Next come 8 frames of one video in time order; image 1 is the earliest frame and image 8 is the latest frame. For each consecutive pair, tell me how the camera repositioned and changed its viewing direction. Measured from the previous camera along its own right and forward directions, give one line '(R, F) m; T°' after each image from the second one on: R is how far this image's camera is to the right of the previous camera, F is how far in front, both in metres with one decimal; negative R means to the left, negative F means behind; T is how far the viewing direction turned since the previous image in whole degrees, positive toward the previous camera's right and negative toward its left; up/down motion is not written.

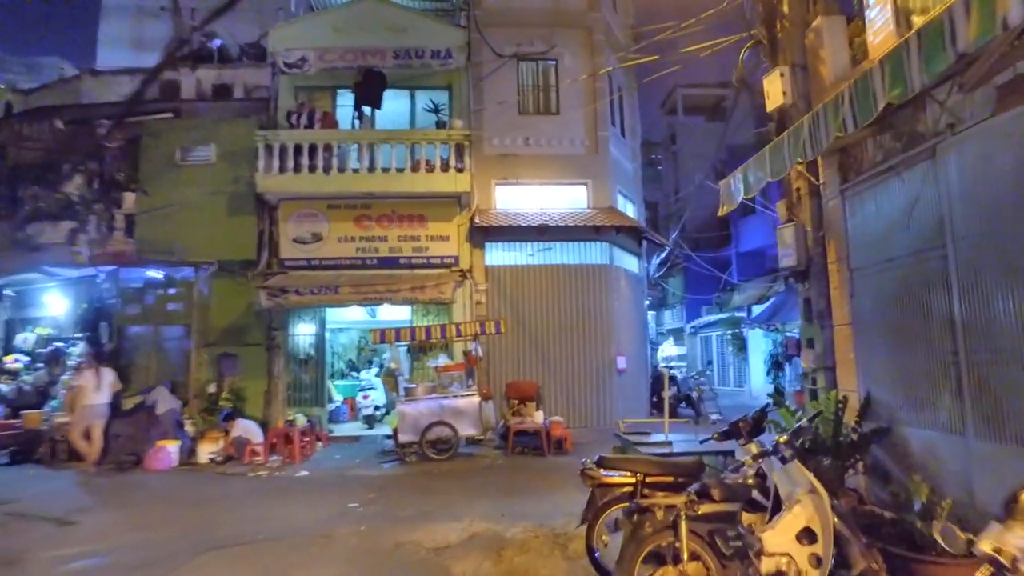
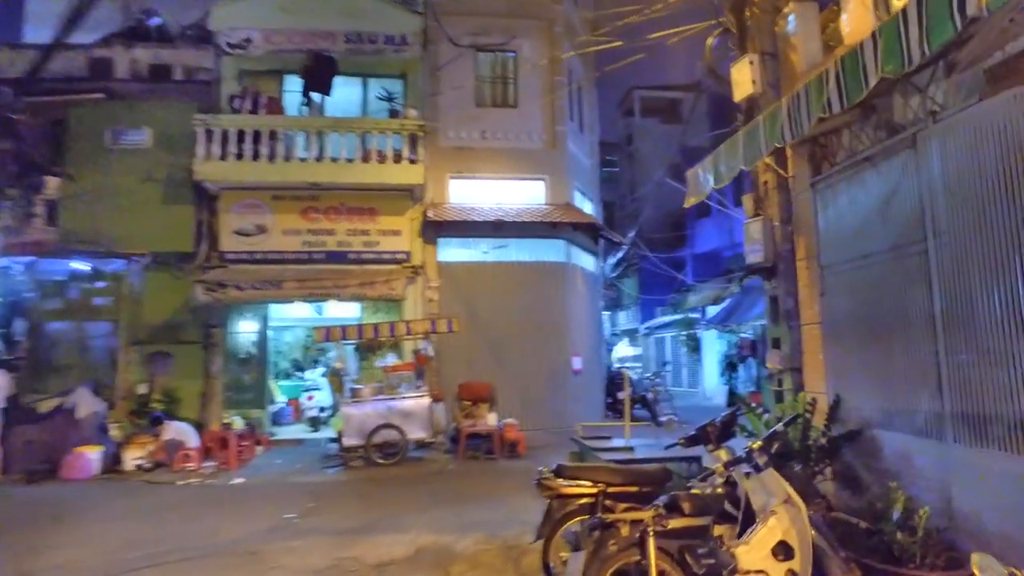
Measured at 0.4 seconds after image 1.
(0.0, +0.5) m; +4°
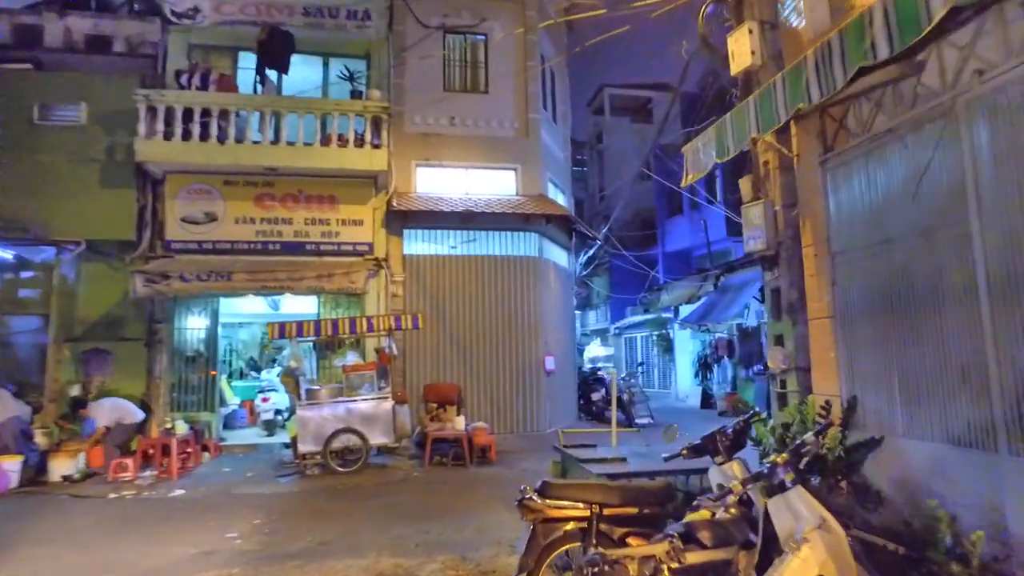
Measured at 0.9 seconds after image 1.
(-0.1, +0.7) m; +3°
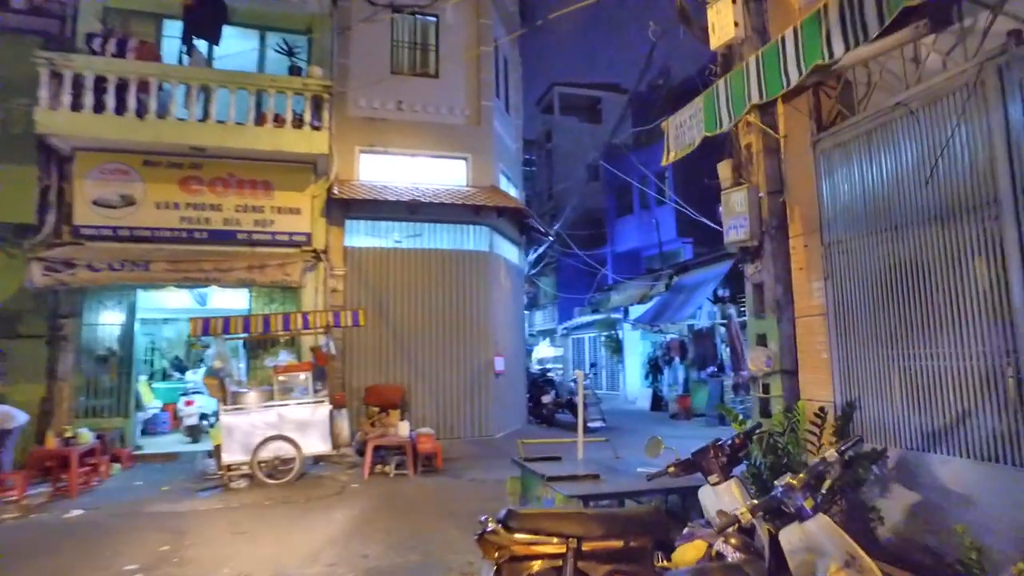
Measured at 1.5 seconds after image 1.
(-0.1, +0.7) m; +4°
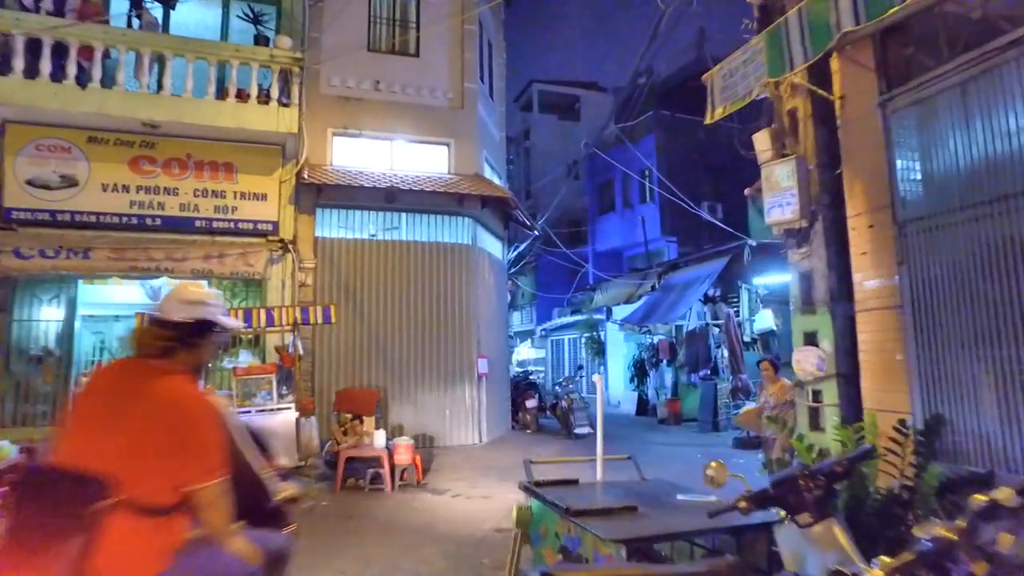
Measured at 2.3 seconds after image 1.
(-0.2, +0.9) m; +2°
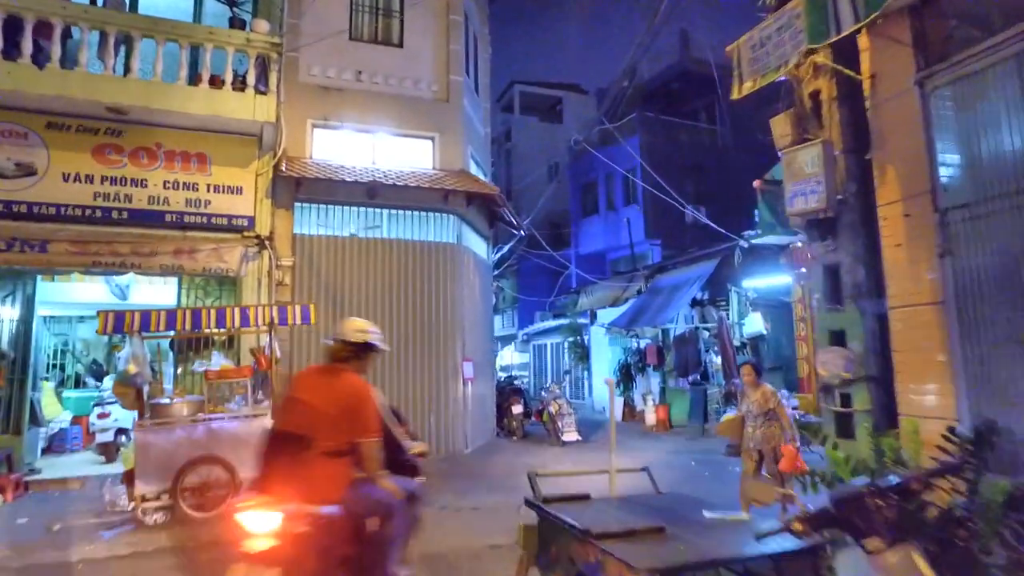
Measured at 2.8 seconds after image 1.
(-0.1, +0.4) m; +2°
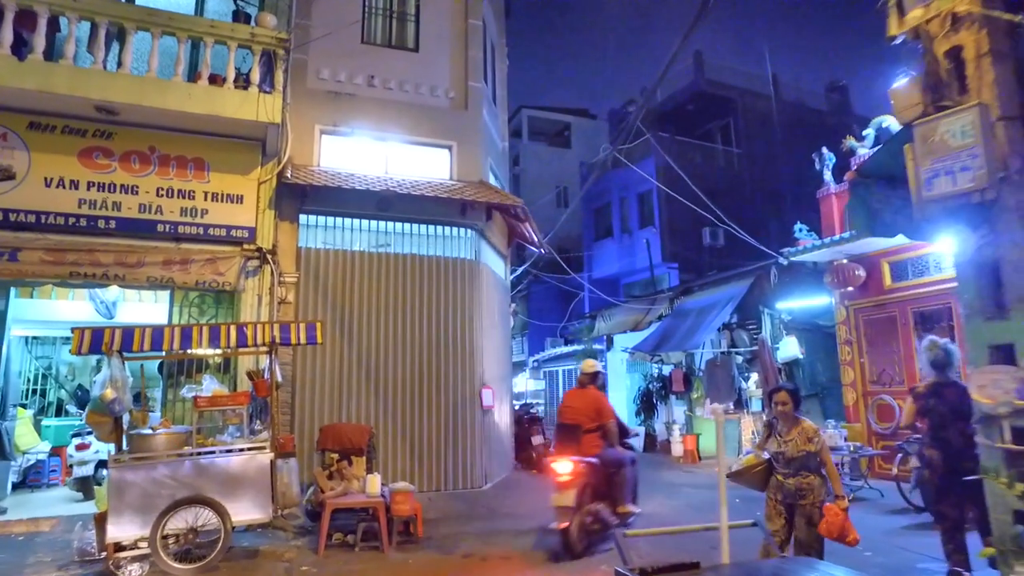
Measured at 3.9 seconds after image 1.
(-0.3, +0.9) m; 0°
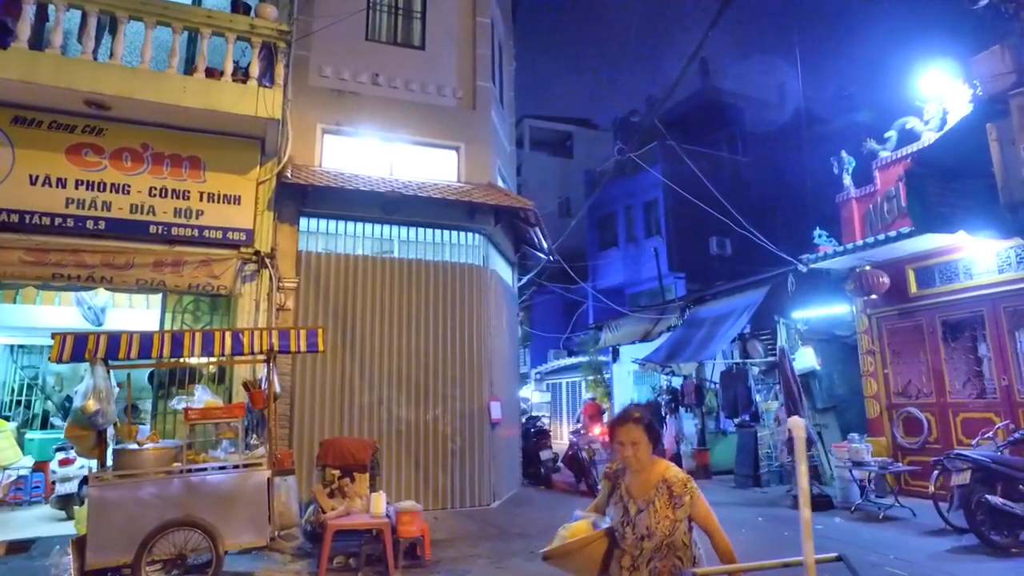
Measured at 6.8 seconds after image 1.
(-0.2, +0.5) m; 0°
